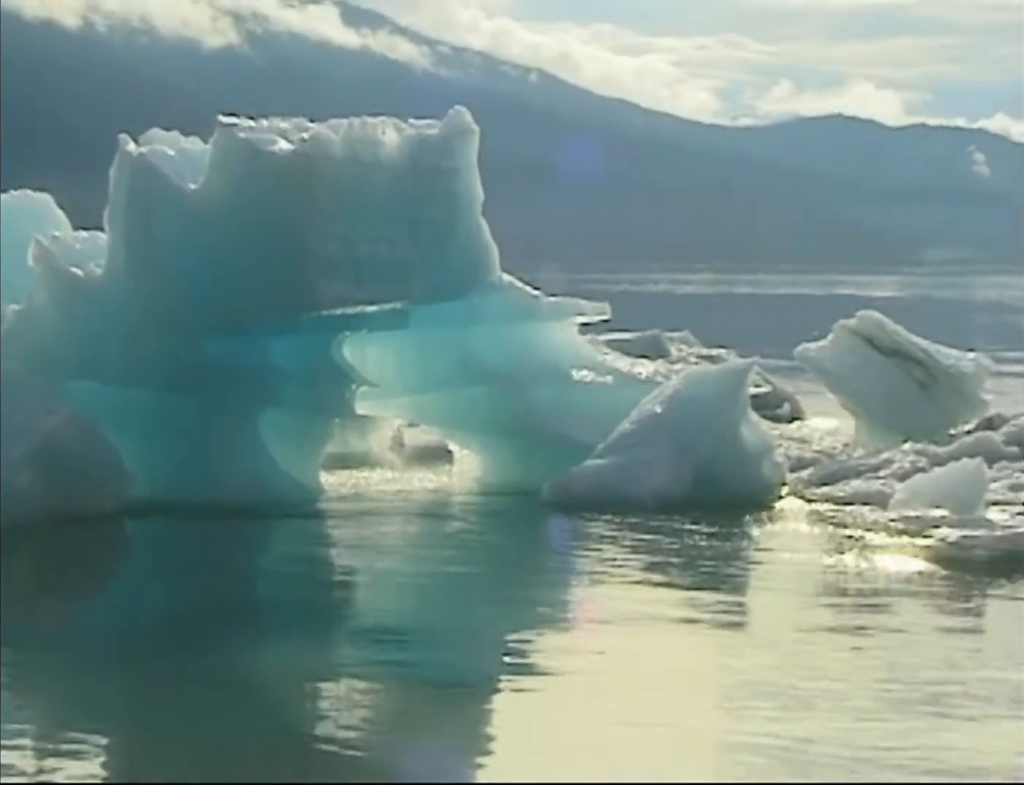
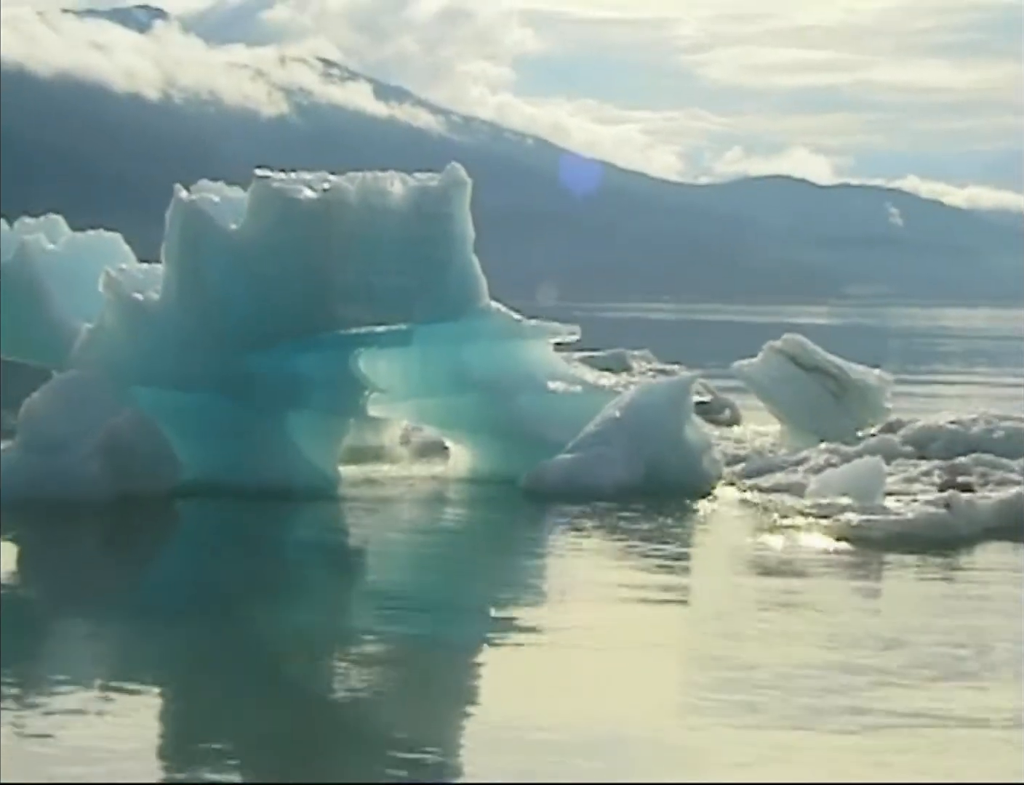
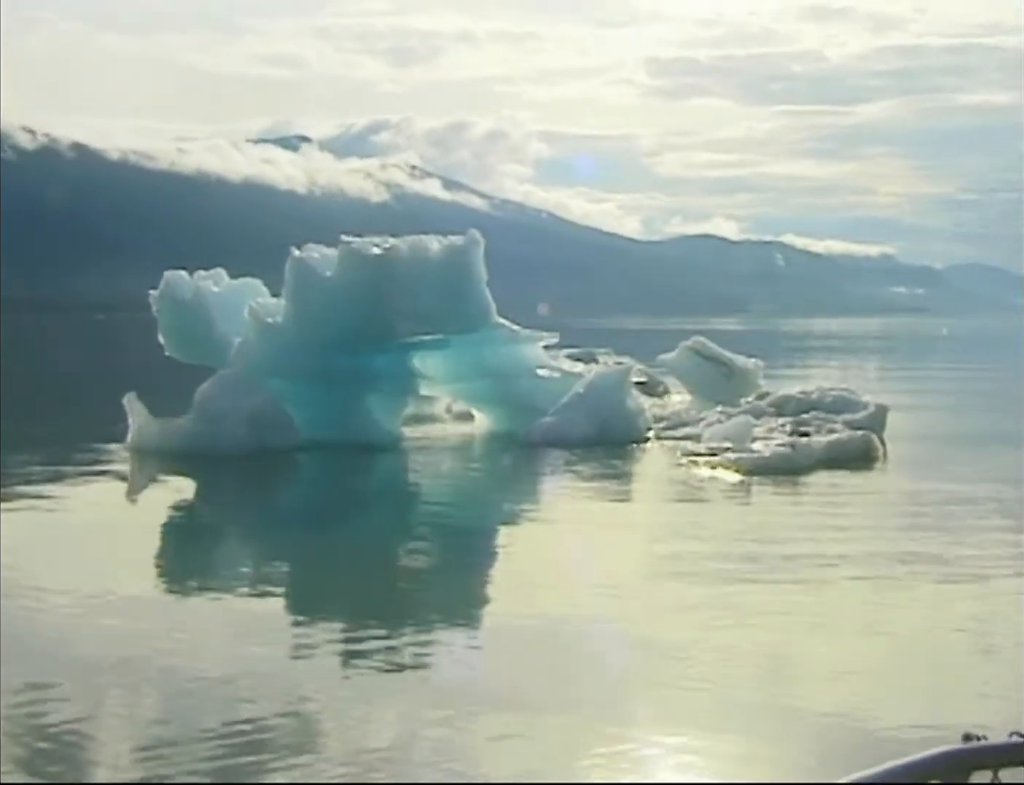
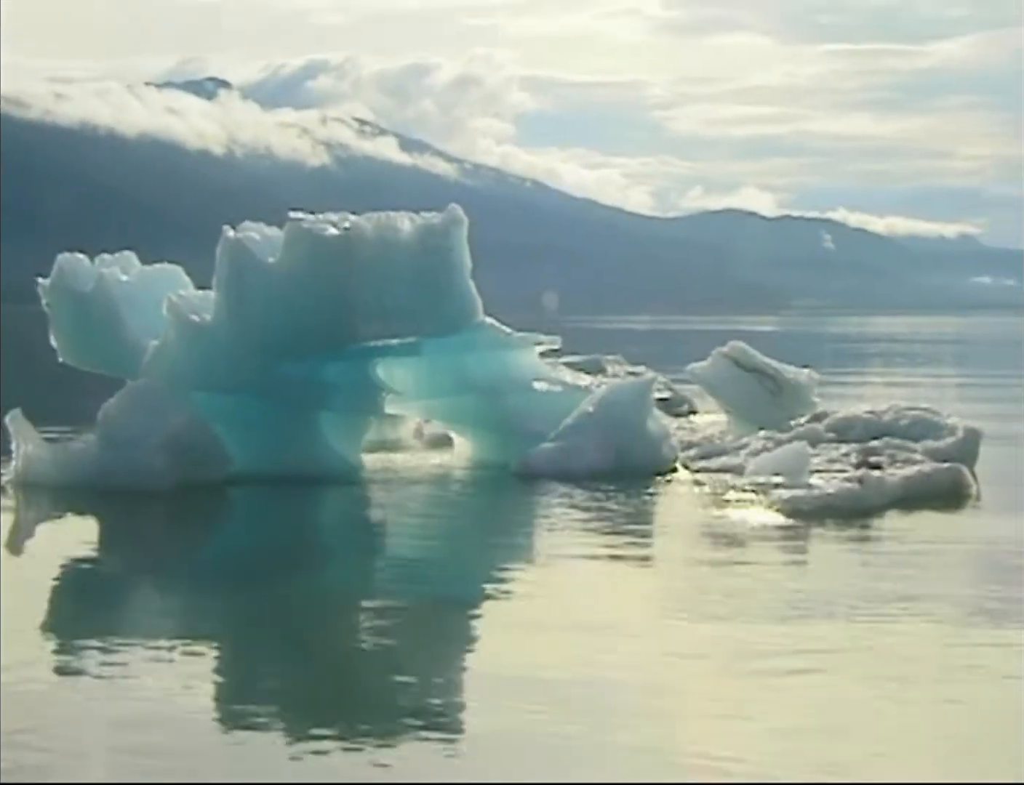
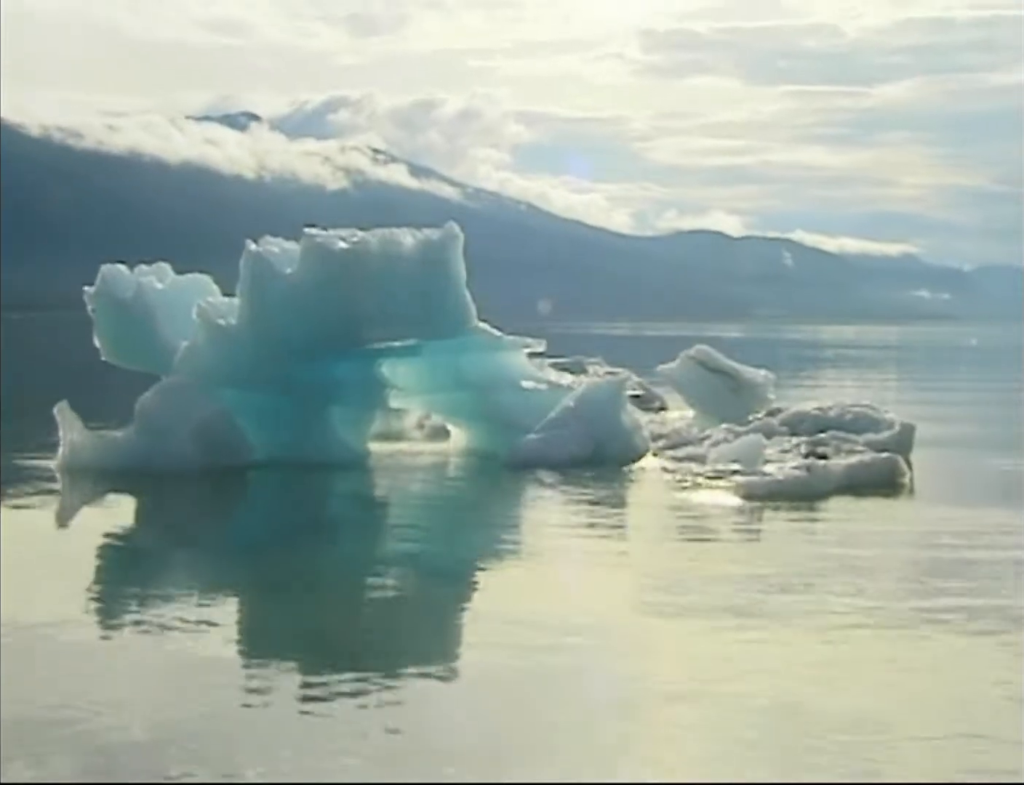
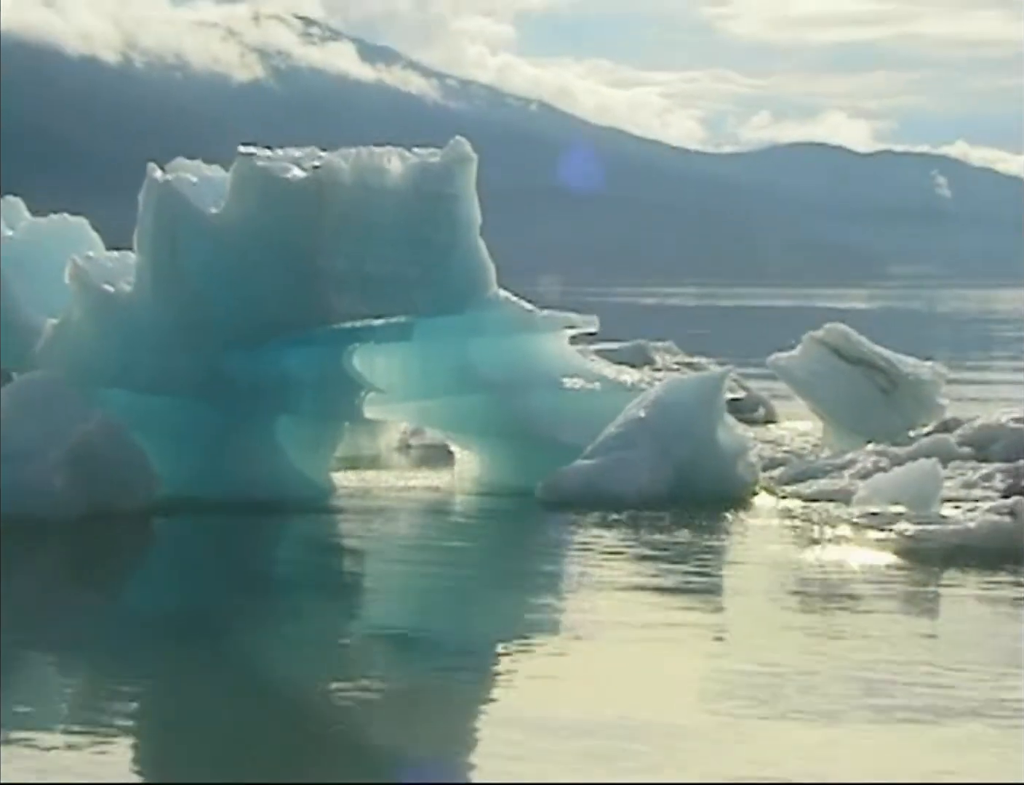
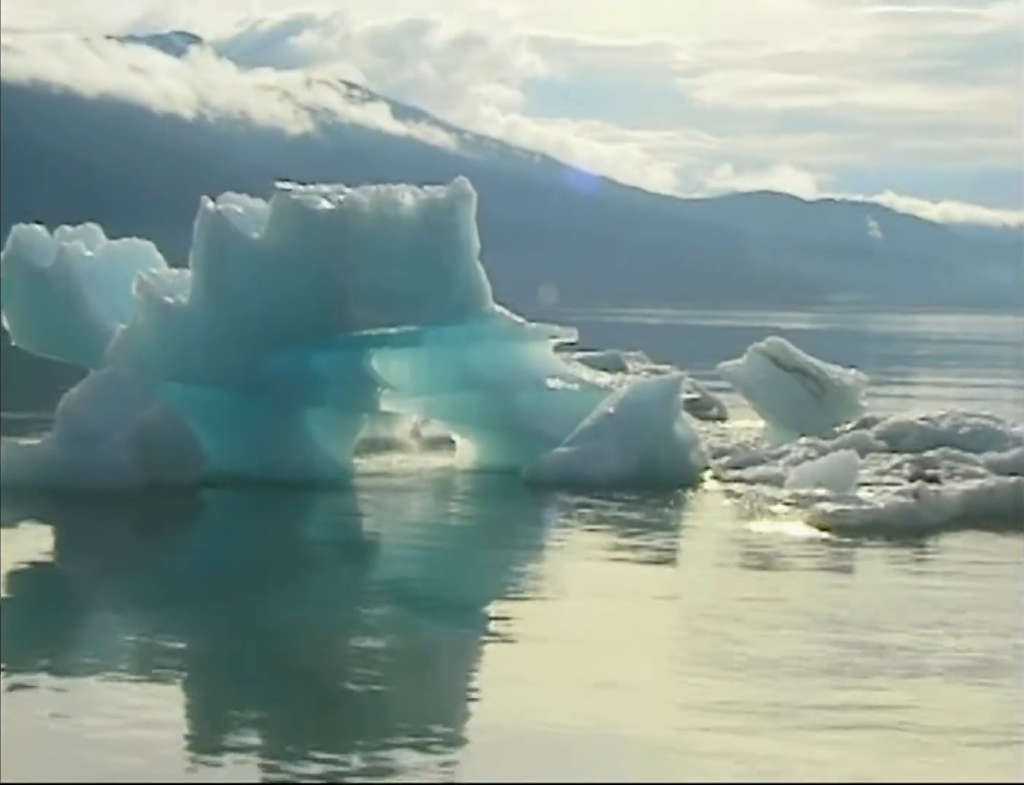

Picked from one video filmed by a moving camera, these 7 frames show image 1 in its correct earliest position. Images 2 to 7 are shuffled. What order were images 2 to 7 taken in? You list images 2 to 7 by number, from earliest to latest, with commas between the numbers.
6, 2, 7, 4, 5, 3
